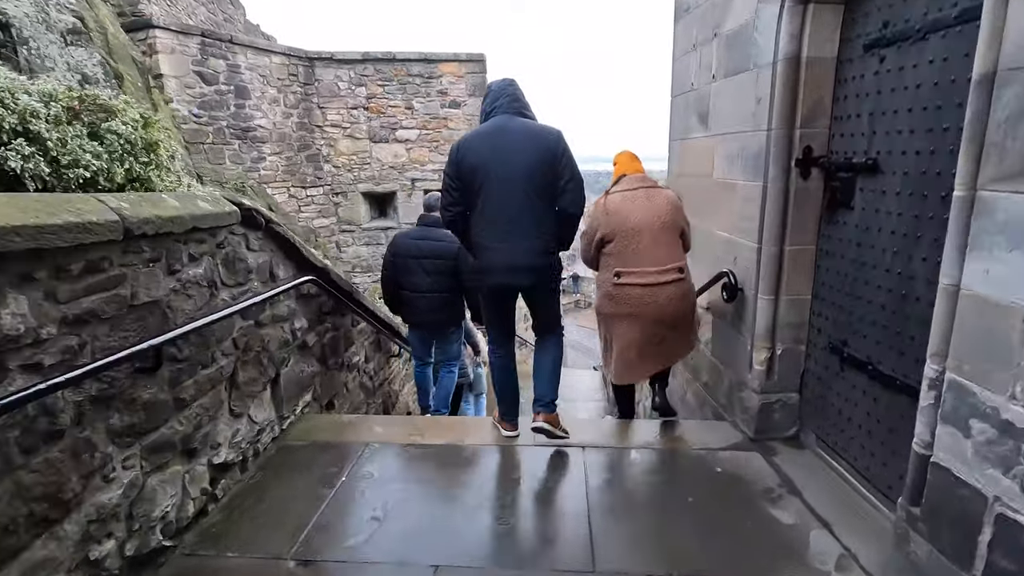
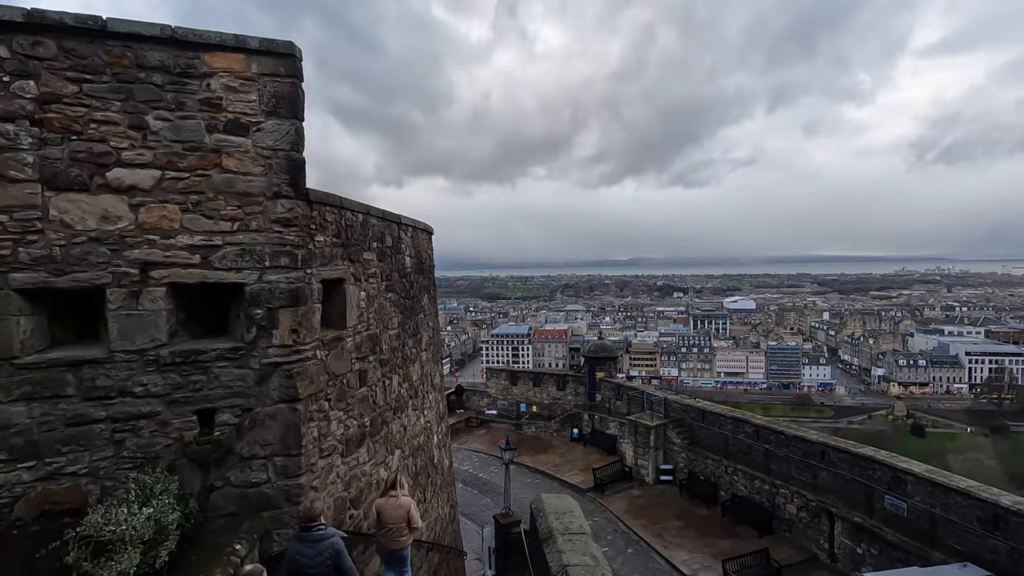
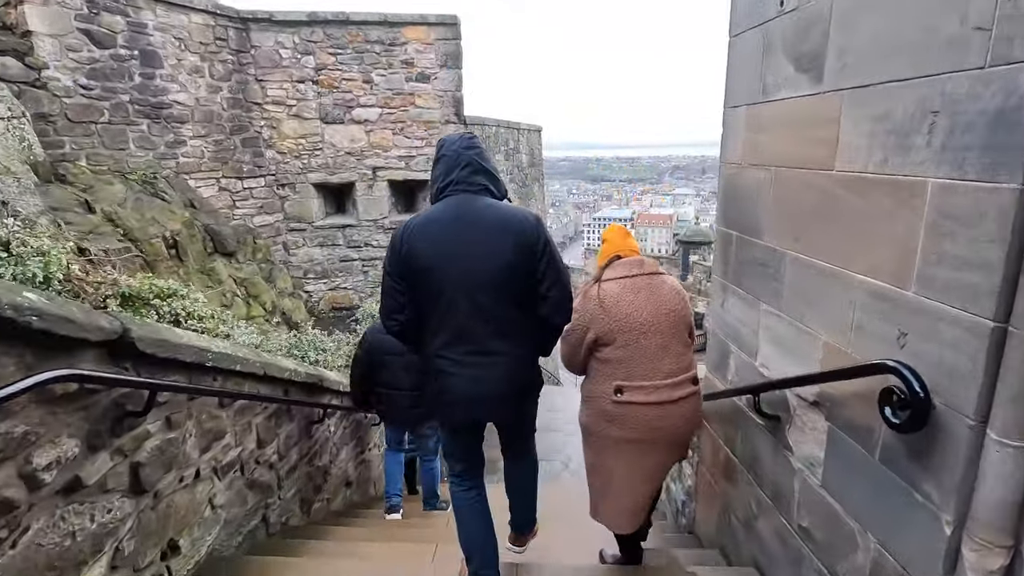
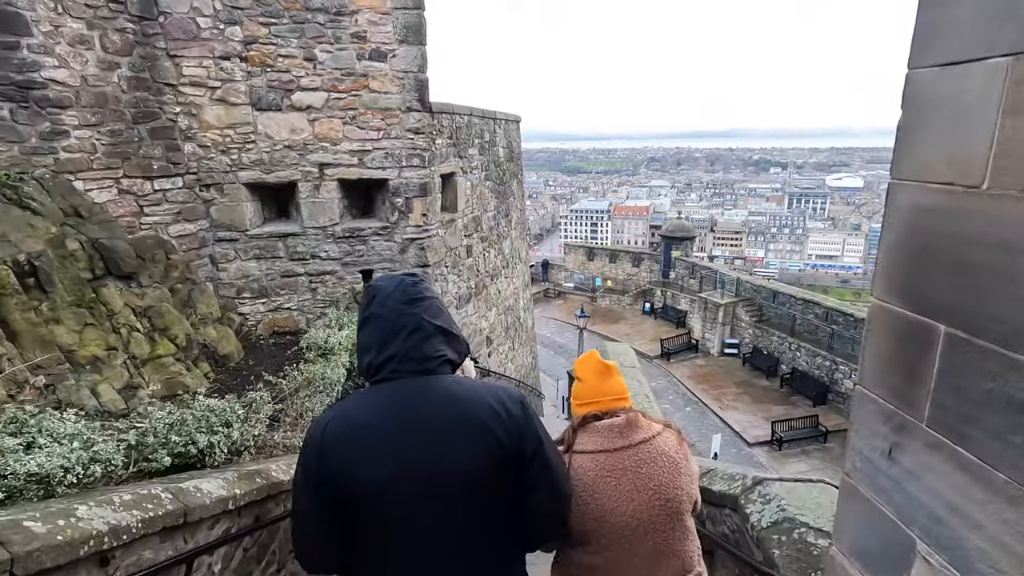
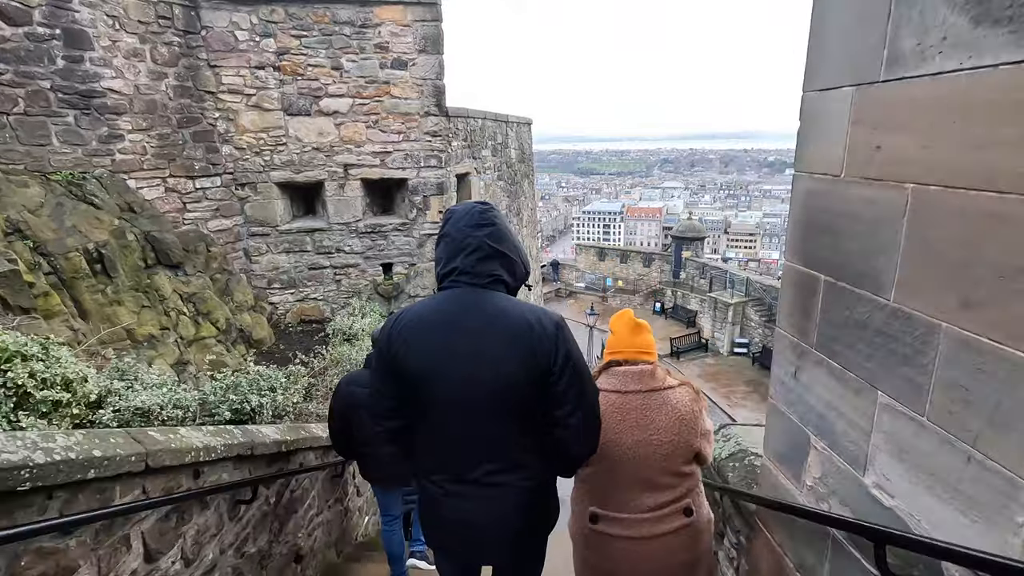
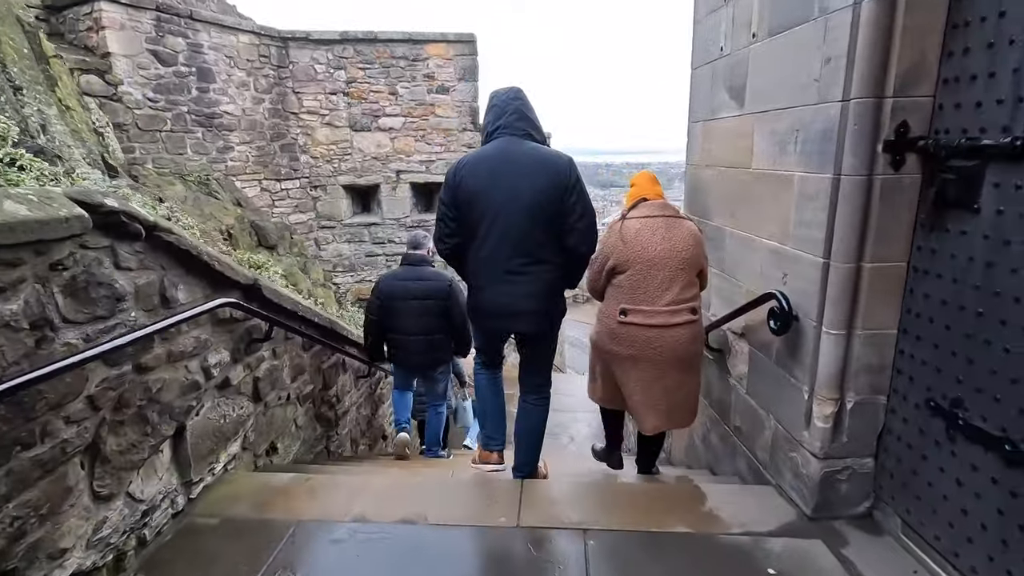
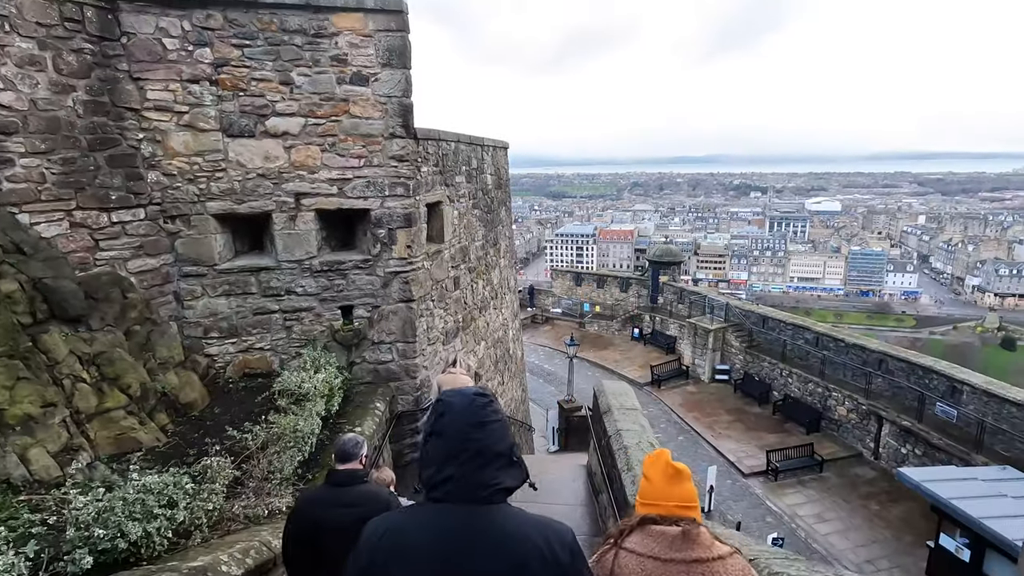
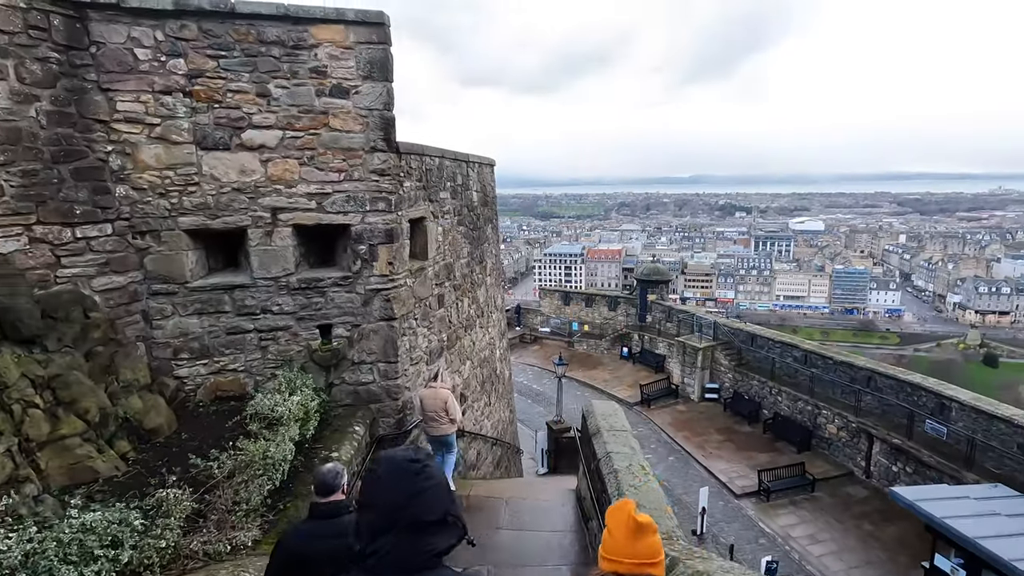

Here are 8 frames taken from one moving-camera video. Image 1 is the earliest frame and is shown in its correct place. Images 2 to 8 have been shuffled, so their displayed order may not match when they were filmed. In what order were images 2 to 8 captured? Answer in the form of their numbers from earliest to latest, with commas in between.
6, 3, 5, 4, 7, 8, 2
